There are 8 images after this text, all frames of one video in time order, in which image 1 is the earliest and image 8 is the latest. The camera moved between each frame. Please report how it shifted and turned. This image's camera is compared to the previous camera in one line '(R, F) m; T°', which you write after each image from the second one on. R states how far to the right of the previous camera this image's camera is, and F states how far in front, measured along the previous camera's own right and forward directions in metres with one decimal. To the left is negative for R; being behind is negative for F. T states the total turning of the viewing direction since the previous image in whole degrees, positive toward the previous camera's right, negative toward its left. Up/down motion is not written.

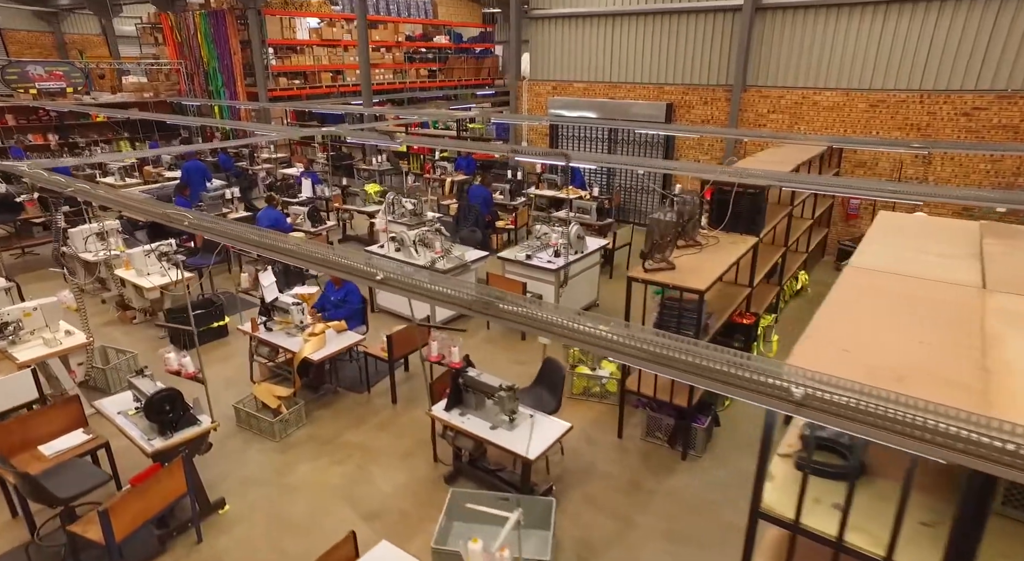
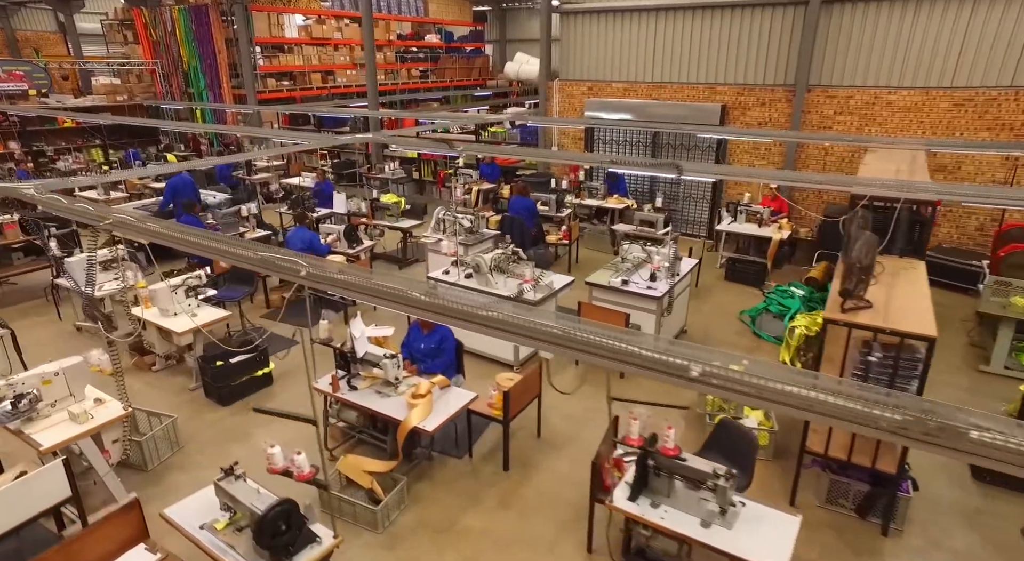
(-1.2, +0.9) m; +3°
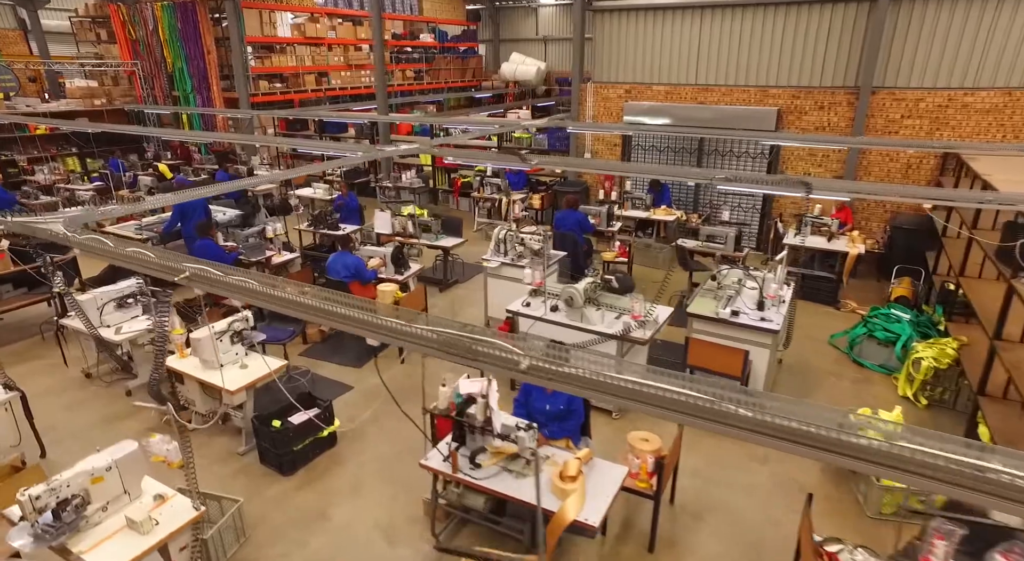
(-1.1, +0.8) m; +3°
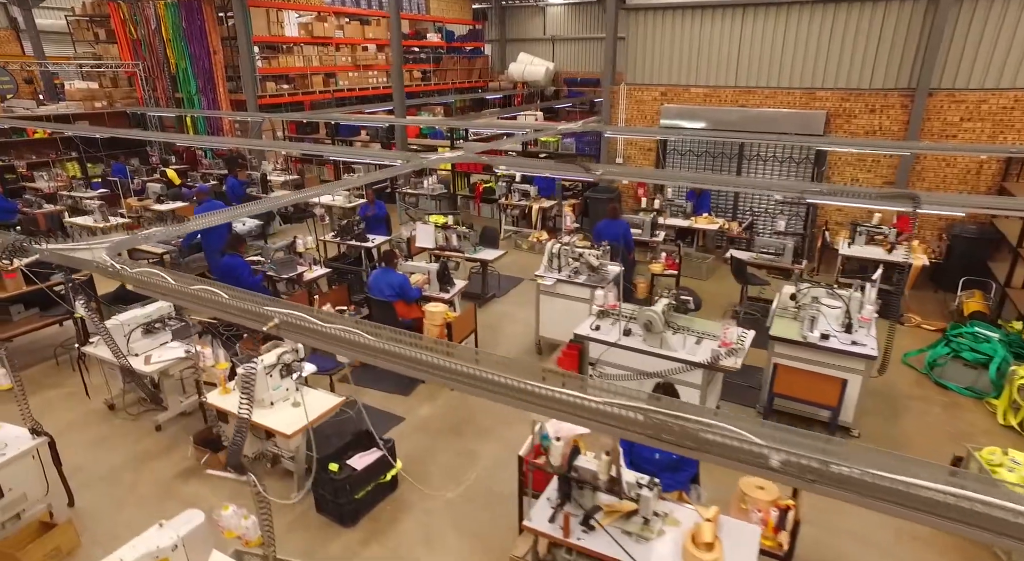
(-0.6, +0.5) m; +1°
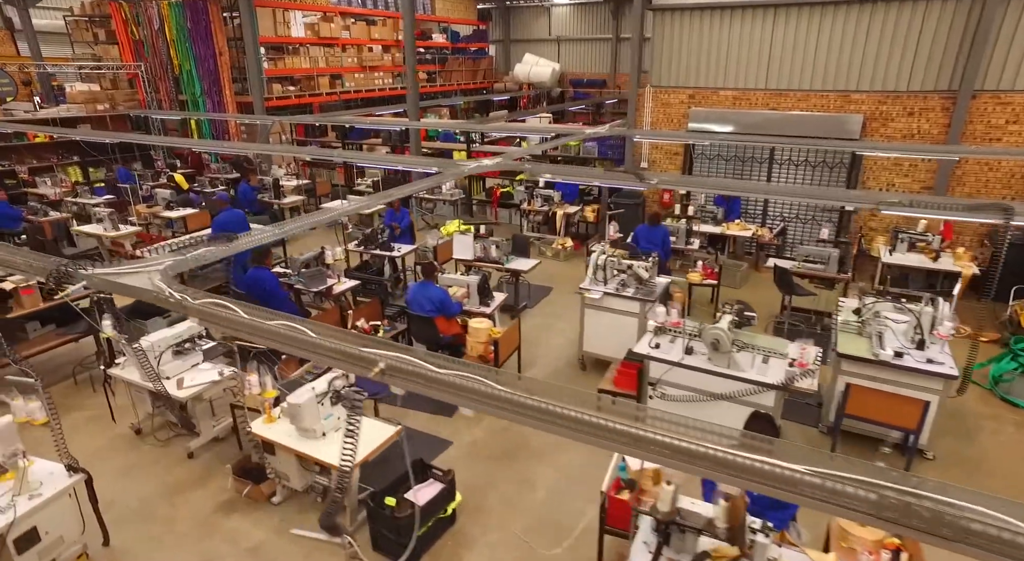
(-0.5, +0.3) m; +1°
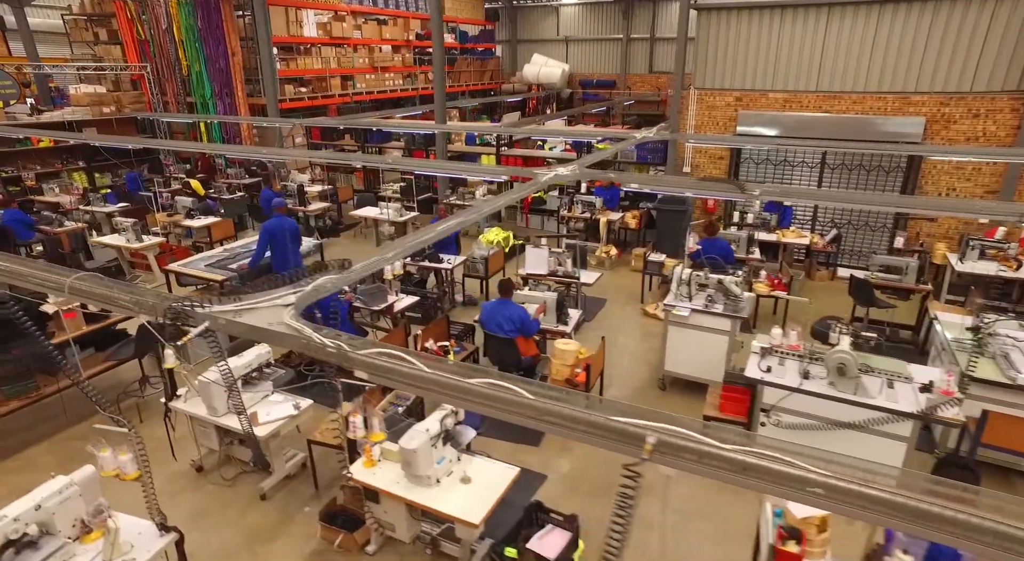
(-0.8, +0.4) m; +1°
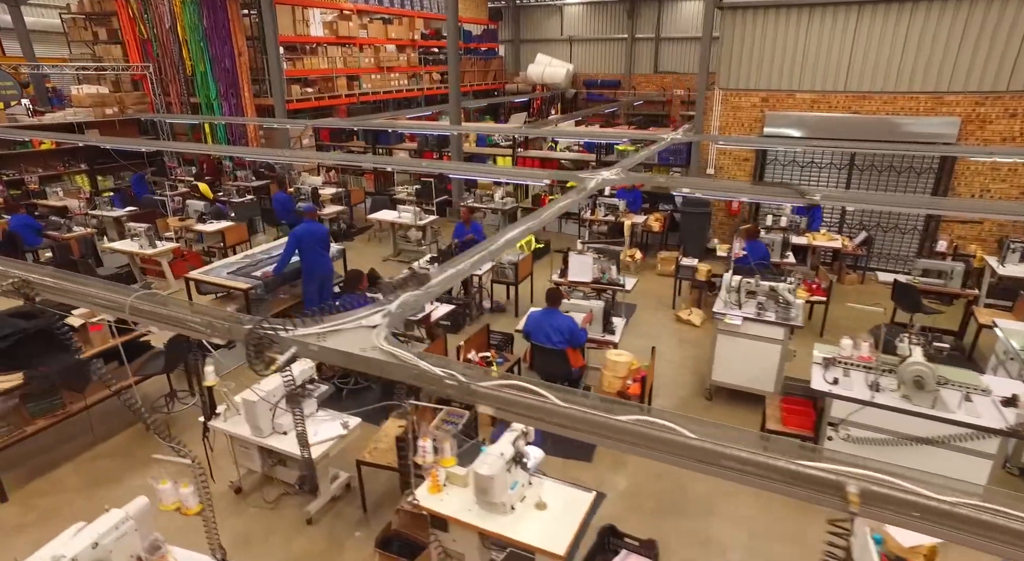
(-0.5, +0.2) m; +1°
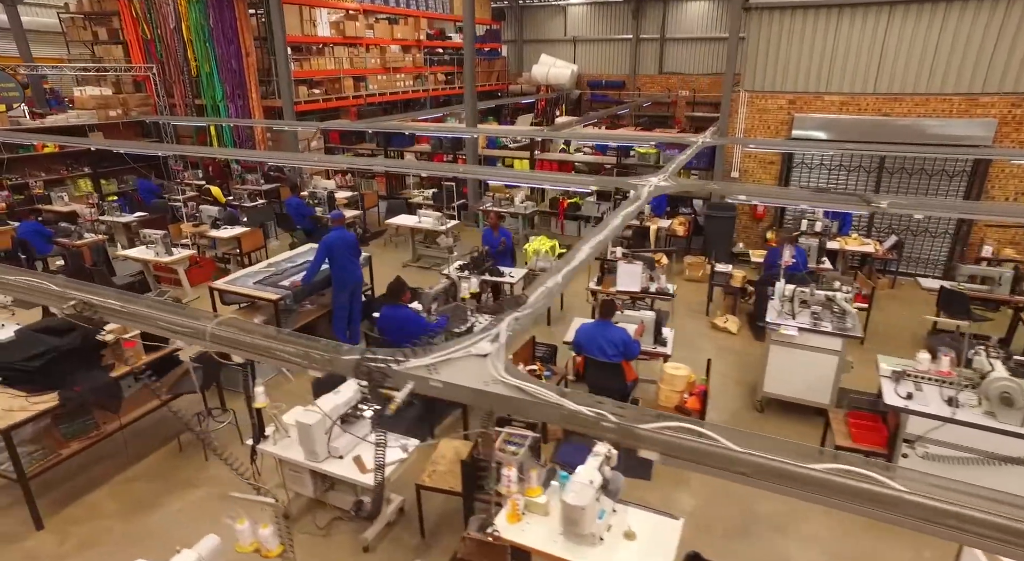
(-0.5, +0.2) m; +1°
